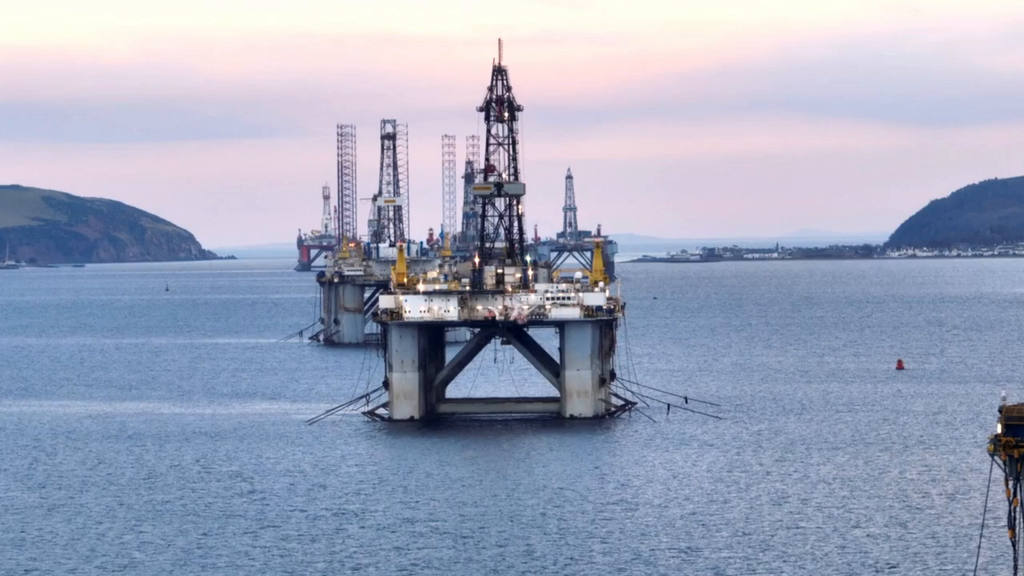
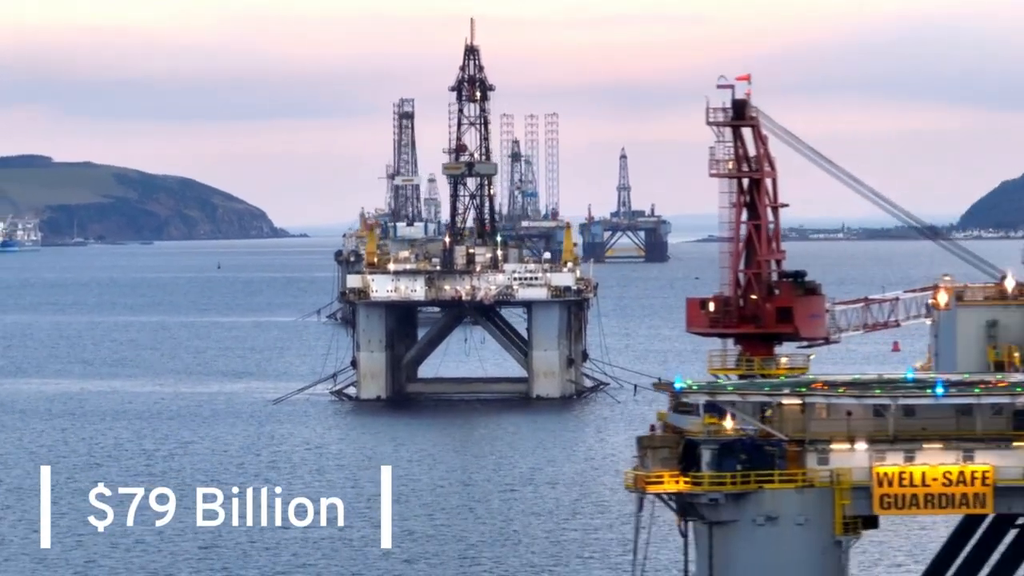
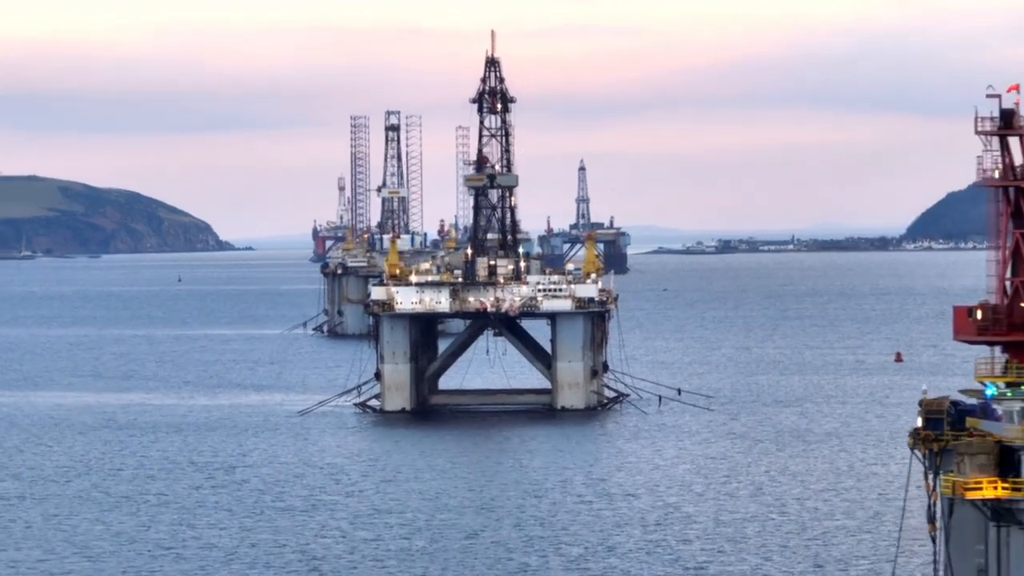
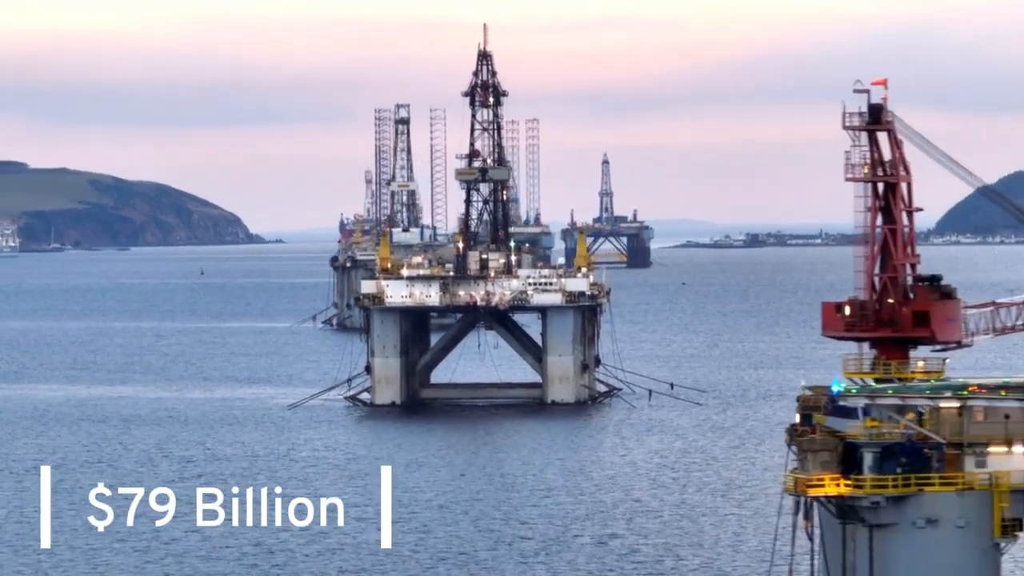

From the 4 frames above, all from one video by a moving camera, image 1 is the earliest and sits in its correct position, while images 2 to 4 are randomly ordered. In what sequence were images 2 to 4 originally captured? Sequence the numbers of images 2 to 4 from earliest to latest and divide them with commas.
3, 4, 2
